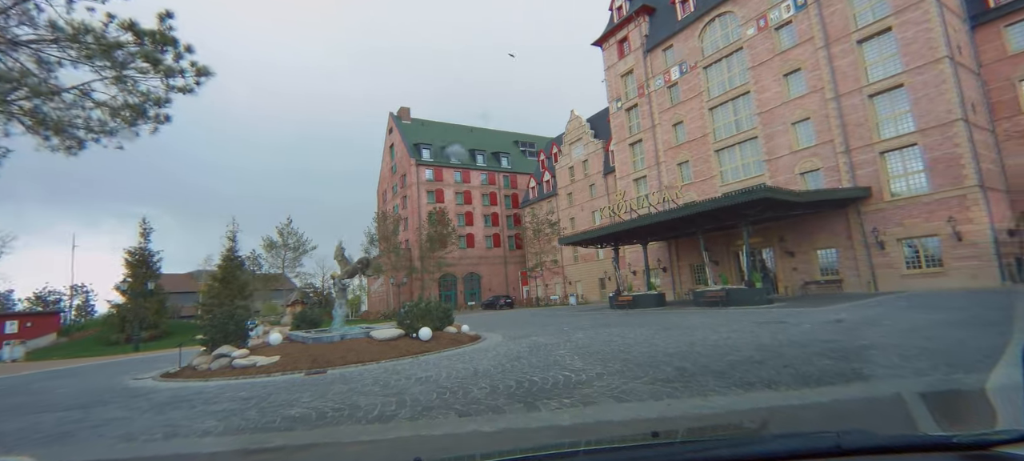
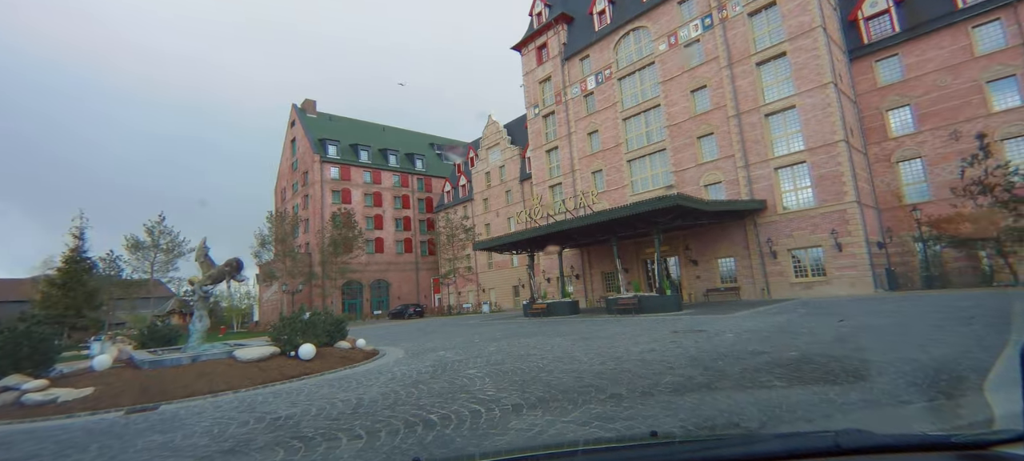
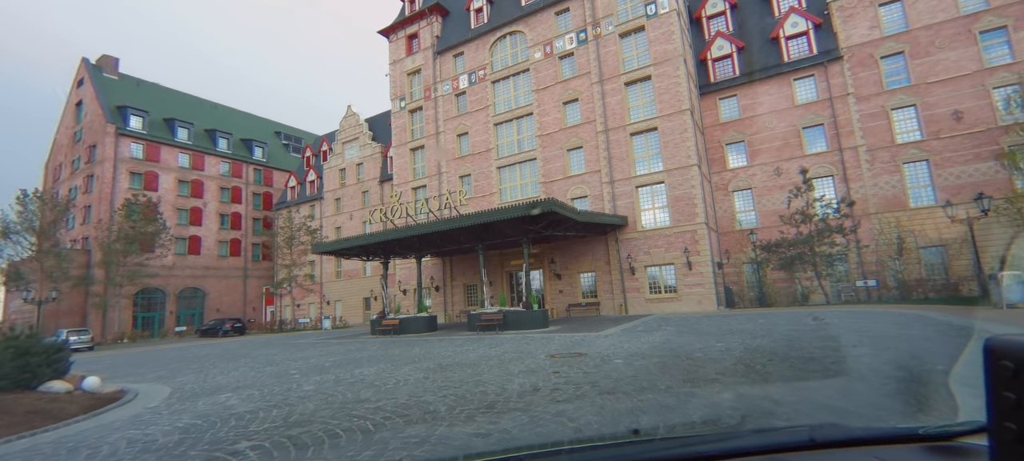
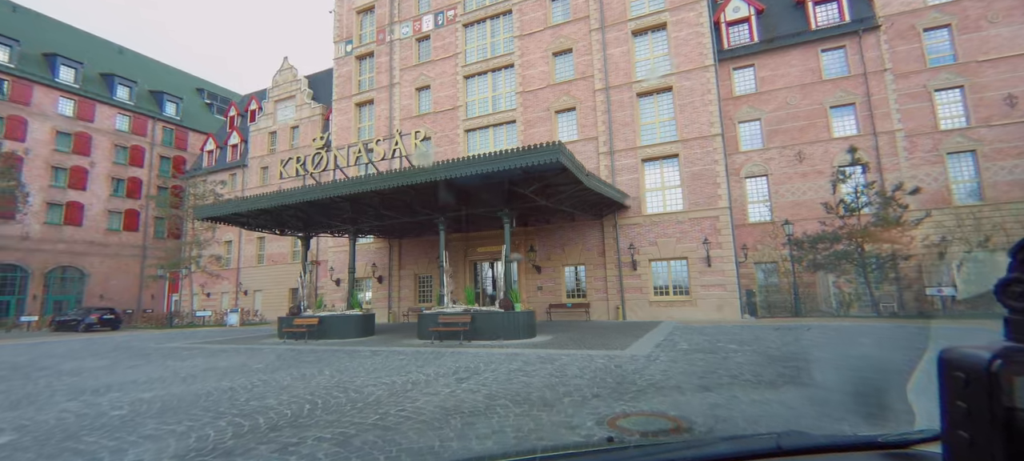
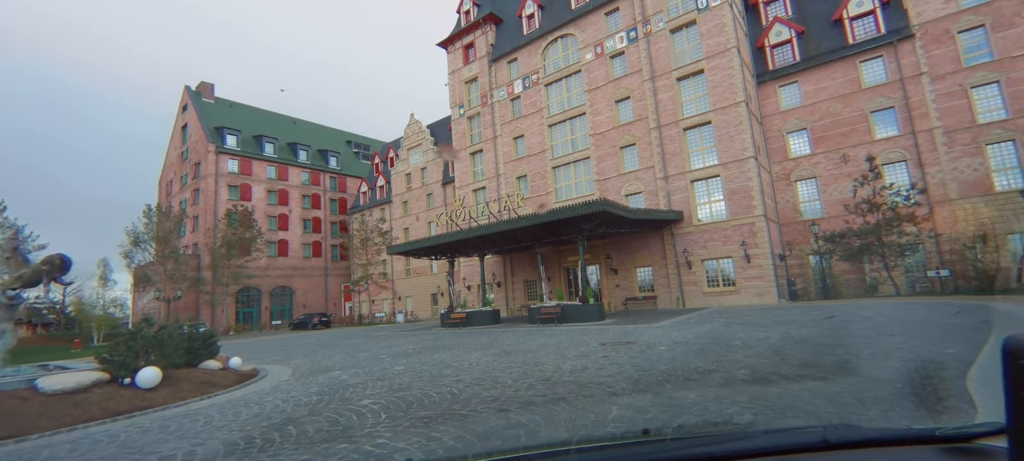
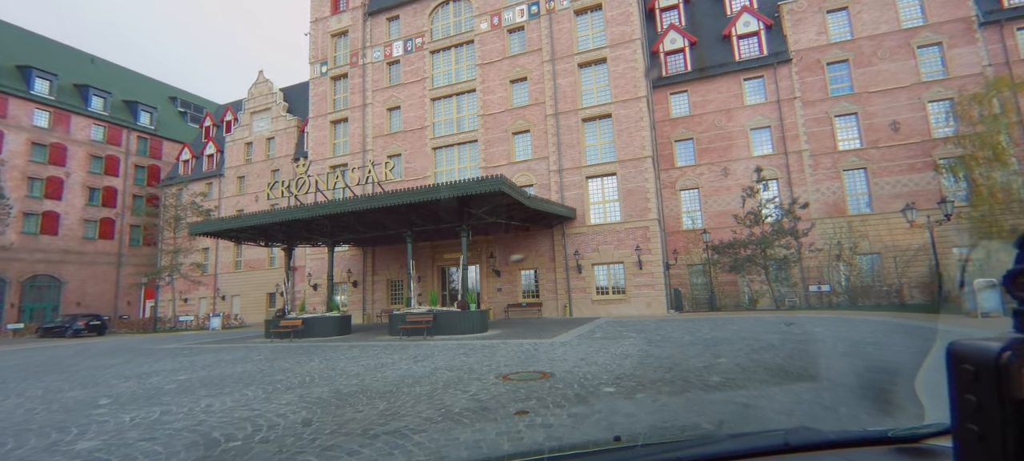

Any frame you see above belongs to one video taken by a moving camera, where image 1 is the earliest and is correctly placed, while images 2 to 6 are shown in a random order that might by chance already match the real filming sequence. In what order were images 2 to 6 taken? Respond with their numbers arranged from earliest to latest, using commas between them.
2, 5, 3, 6, 4
